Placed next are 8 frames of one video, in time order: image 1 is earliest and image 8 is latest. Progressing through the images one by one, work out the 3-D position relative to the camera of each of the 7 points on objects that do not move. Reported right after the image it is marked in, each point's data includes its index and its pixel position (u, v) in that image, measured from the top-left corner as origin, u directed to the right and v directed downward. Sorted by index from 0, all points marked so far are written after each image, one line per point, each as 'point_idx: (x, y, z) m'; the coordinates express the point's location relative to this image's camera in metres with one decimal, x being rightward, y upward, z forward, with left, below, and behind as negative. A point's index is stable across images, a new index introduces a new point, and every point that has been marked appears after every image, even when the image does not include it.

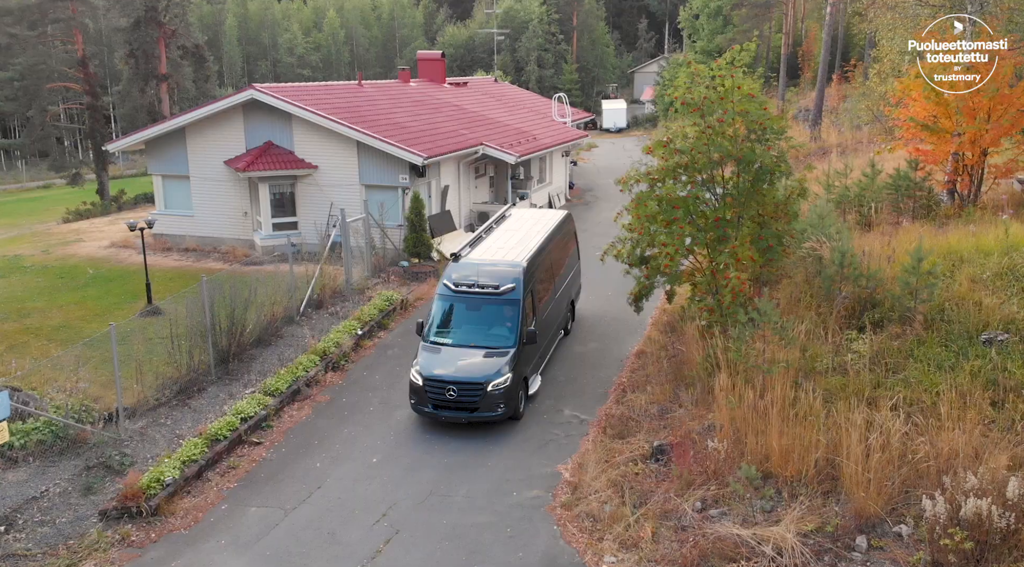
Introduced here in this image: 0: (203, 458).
0: (-4.2, -2.2, +11.6) m
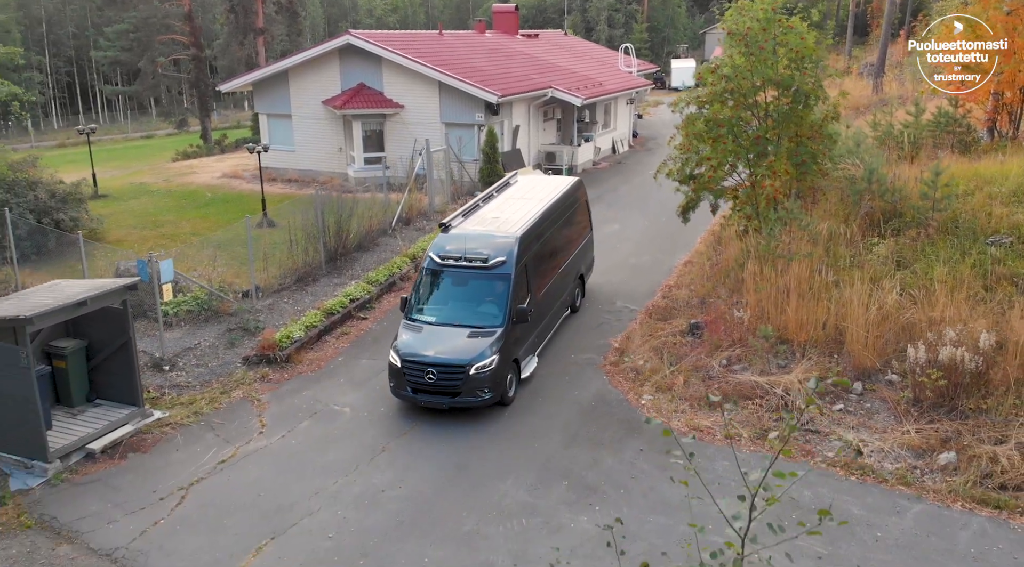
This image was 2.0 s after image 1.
0: (-3.2, -0.6, +14.0) m
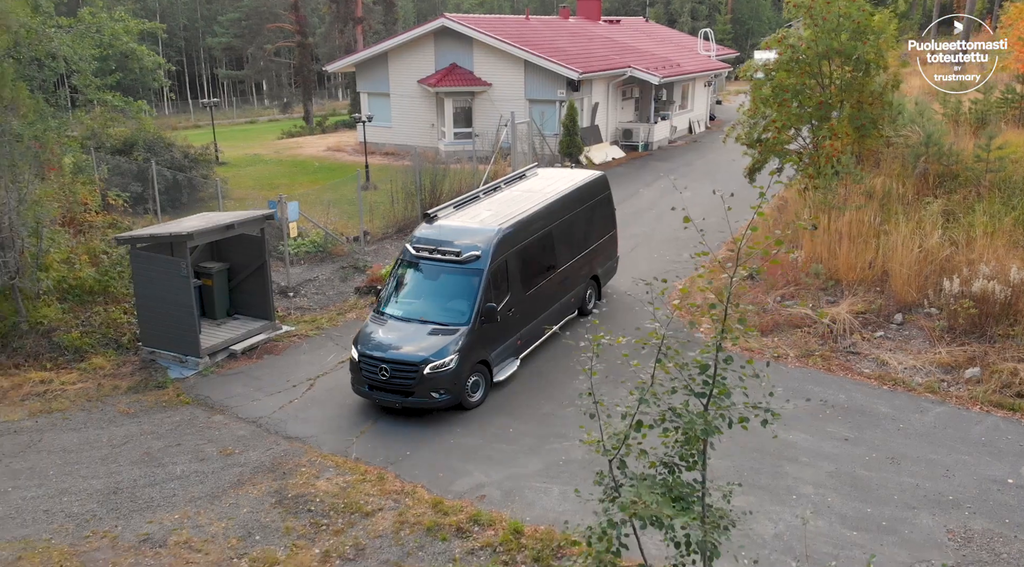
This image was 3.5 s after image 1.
0: (-1.8, +0.4, +15.9) m
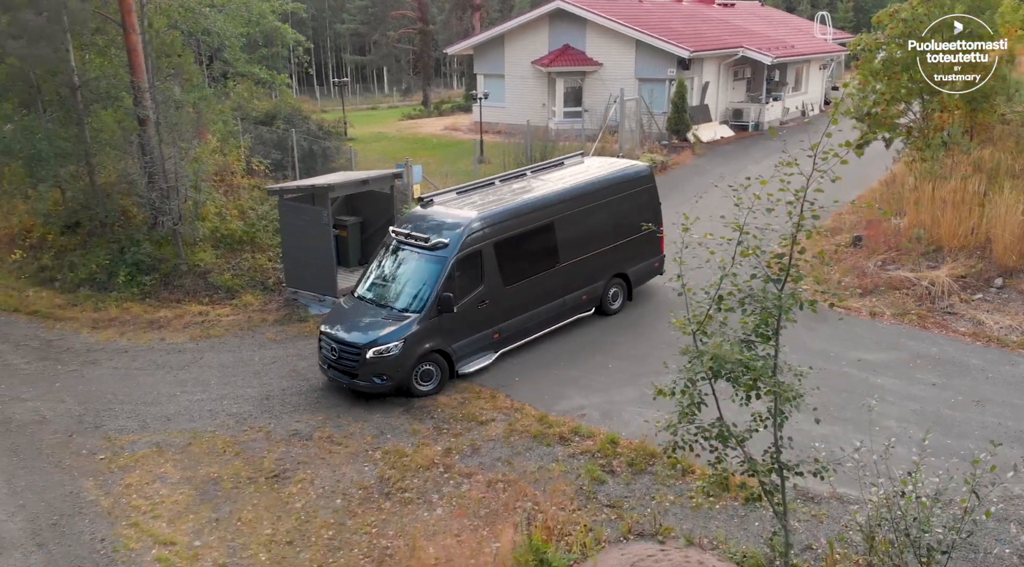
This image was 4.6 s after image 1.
0: (+0.3, +1.2, +16.9) m
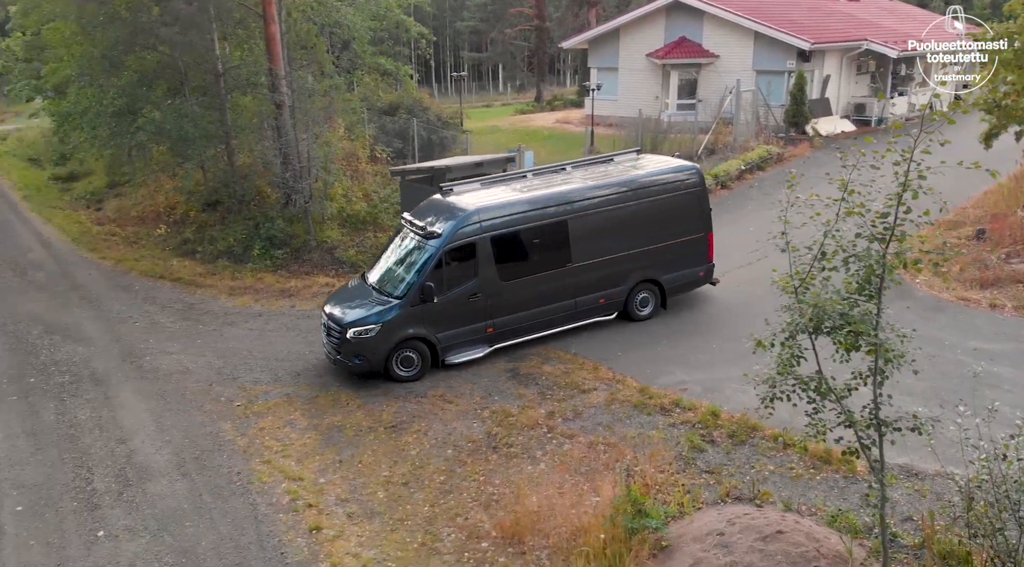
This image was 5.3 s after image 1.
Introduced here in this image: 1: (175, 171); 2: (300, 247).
0: (+2.6, +1.4, +17.1) m
1: (-7.1, +2.4, +17.8) m
2: (-4.3, +0.8, +16.8) m
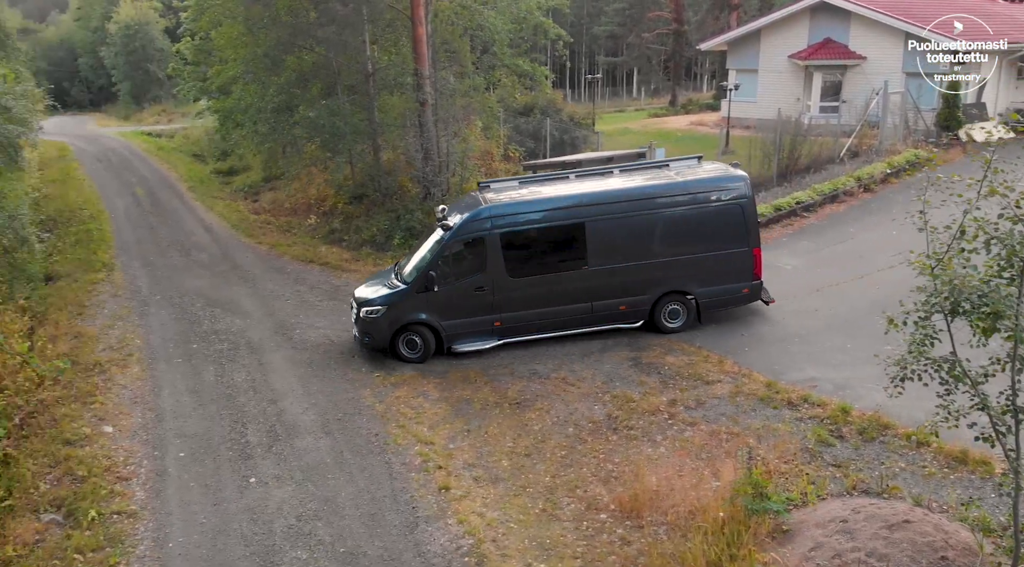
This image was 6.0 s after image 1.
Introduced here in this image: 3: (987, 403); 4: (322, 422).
0: (+5.2, +1.4, +16.9) m
1: (-4.2, +2.7, +19.0) m
2: (-1.6, +1.0, +17.6) m
3: (+3.1, -0.8, +5.4) m
4: (-2.2, -1.6, +9.9) m
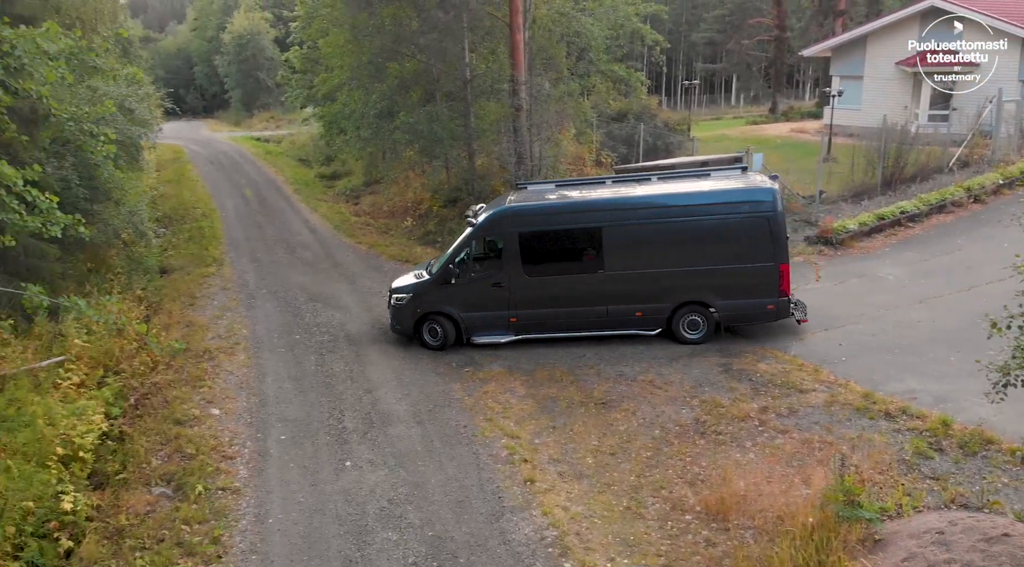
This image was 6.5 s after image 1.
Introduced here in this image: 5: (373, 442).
0: (+7.1, +1.2, +16.4) m
1: (-2.1, +2.7, +19.5) m
2: (+0.3, +1.0, +17.8) m
3: (+3.6, -0.8, +5.2) m
4: (-1.2, -1.6, +10.2) m
5: (-1.6, -1.8, +9.6) m
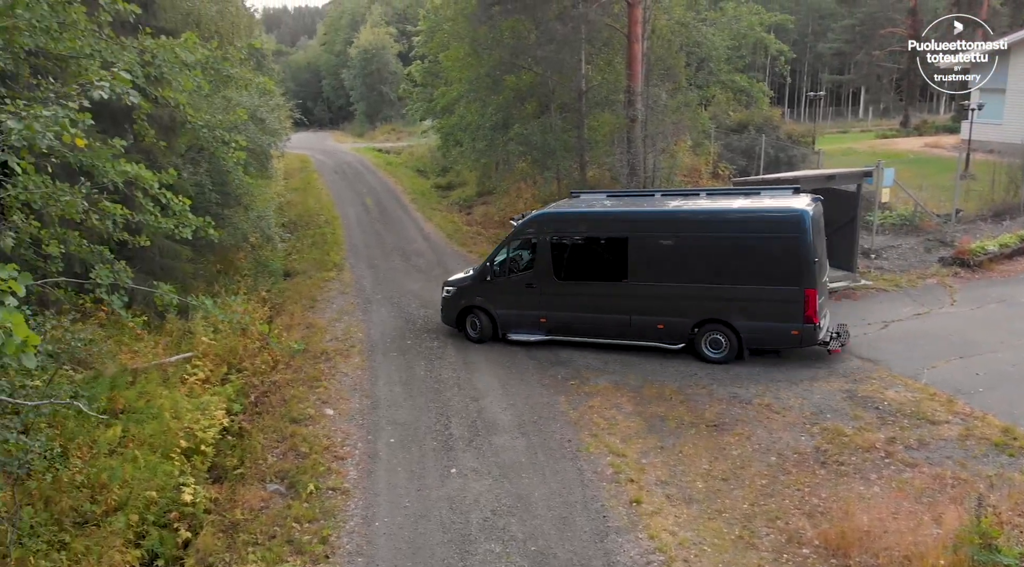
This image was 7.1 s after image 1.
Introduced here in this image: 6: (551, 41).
0: (+9.2, +0.7, +15.2) m
1: (+0.6, +2.5, +19.5) m
2: (+2.7, +0.7, +17.5) m
3: (+4.3, -1.0, +4.6) m
4: (+0.1, -1.7, +10.2) m
5: (-0.4, -1.9, +9.6) m
6: (+0.9, +5.2, +18.1) m
